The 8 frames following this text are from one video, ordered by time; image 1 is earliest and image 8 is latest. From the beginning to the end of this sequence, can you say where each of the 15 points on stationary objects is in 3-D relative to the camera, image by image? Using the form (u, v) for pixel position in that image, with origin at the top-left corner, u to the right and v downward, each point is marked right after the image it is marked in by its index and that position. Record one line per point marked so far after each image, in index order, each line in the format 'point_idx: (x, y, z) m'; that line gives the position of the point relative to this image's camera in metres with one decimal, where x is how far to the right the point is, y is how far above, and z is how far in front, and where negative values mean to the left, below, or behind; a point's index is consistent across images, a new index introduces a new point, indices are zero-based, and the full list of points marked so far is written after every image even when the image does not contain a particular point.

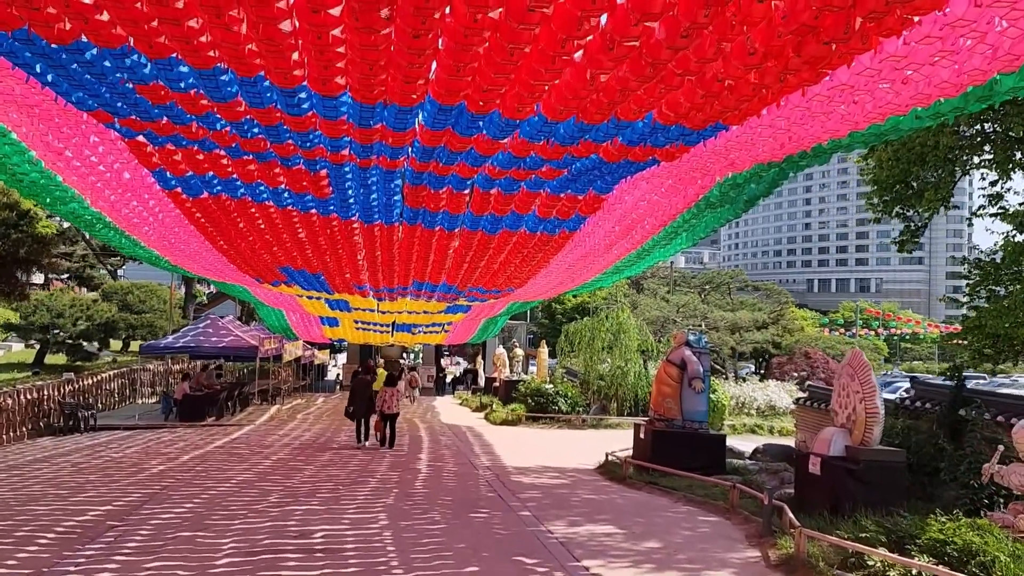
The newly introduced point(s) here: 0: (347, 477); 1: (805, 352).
0: (-1.5, -1.8, +6.8) m
1: (+7.6, -1.6, +18.9) m
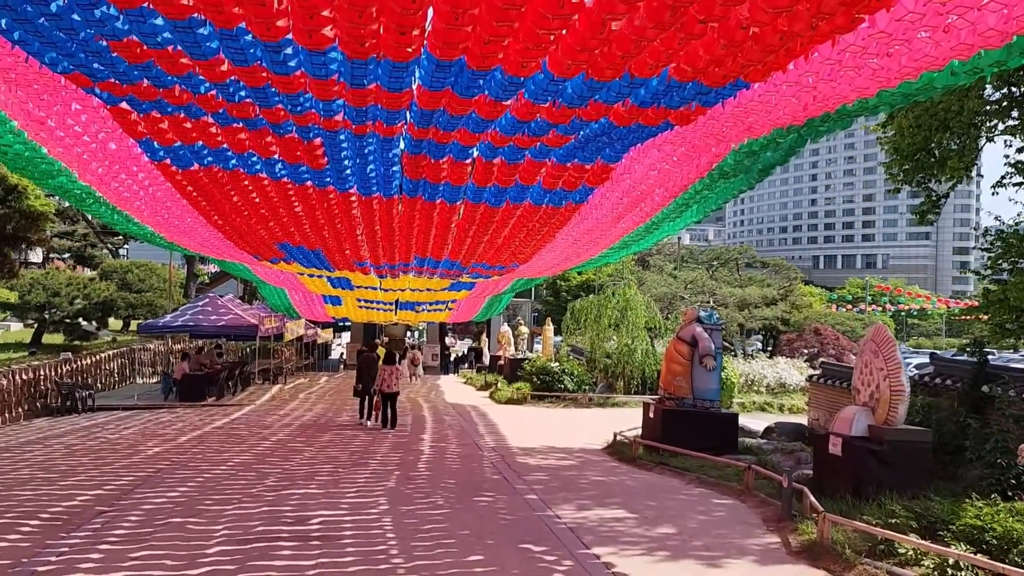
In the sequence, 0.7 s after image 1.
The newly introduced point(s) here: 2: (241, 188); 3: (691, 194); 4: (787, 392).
0: (-1.5, -1.5, +6.6) m
1: (+7.7, -1.0, +18.6) m
2: (-2.3, +0.8, +6.2) m
3: (+1.6, +0.8, +6.5) m
4: (+5.0, -1.9, +13.4) m
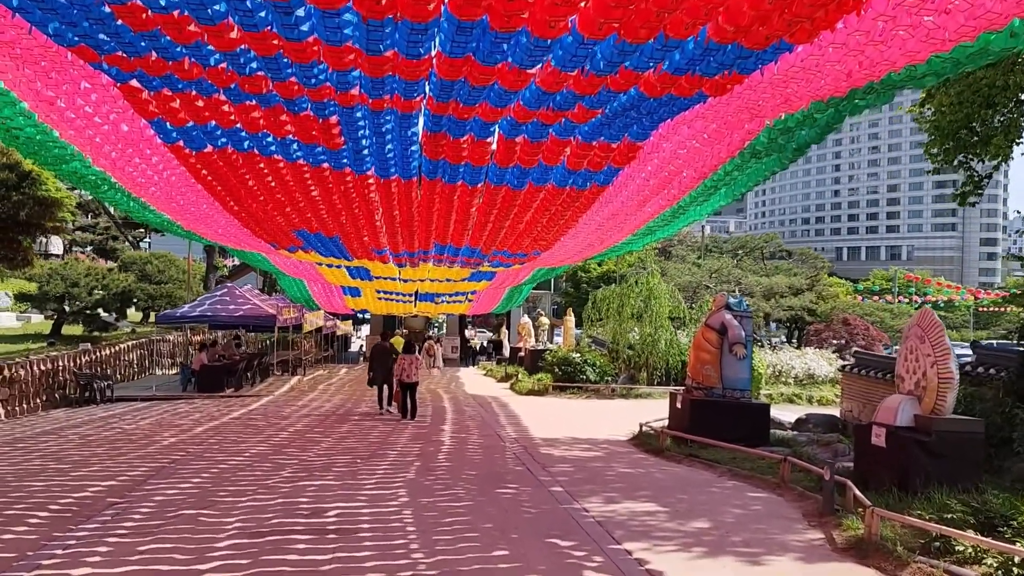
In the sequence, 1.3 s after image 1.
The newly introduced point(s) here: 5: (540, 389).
0: (-1.3, -1.4, +6.4) m
1: (+8.2, -0.8, +18.2) m
2: (-2.1, +1.0, +6.0) m
3: (+1.8, +1.0, +6.2) m
4: (+5.4, -1.7, +13.0) m
5: (+0.5, -1.8, +13.3) m
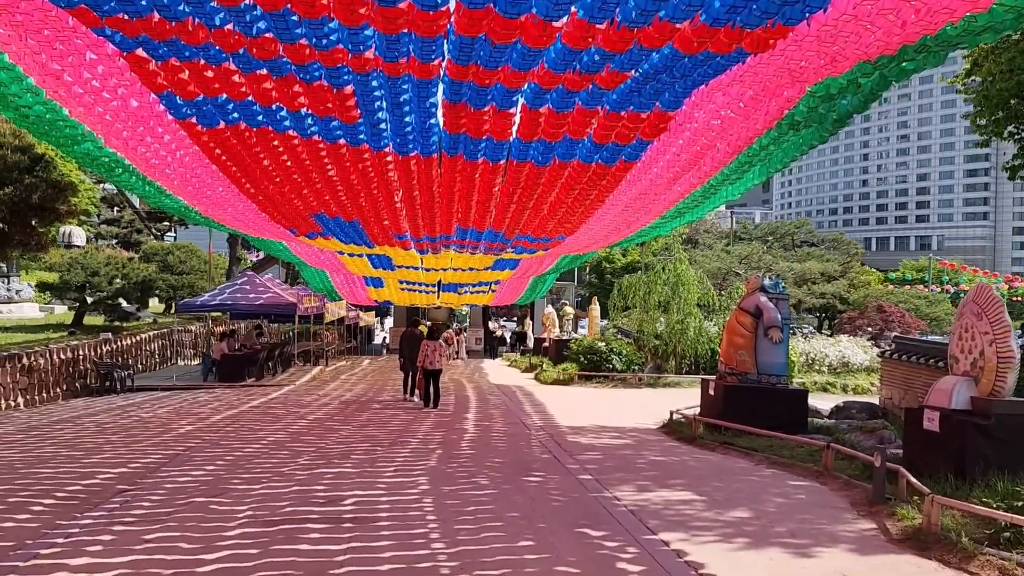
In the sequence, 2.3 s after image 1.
0: (-1.1, -1.3, +6.2) m
1: (+8.8, -0.5, +17.7) m
2: (-1.9, +1.1, +5.8) m
3: (+2.0, +1.1, +5.9) m
4: (+5.8, -1.4, +12.6) m
5: (+0.9, -1.6, +13.1) m
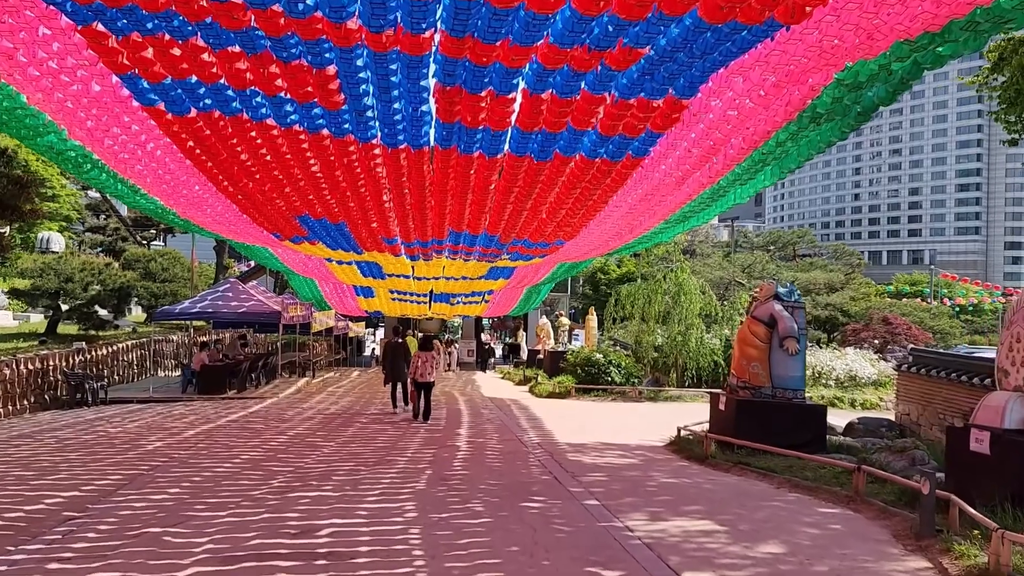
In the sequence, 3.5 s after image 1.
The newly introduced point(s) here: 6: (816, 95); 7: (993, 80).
0: (-1.1, -1.3, +5.7) m
1: (+8.7, -0.7, +17.3) m
2: (-1.9, +1.1, +5.4) m
3: (+1.9, +1.1, +5.5) m
4: (+5.7, -1.6, +12.2) m
5: (+0.8, -1.8, +12.6) m
6: (+1.9, +1.2, +4.6) m
7: (+4.9, +2.1, +7.5) m
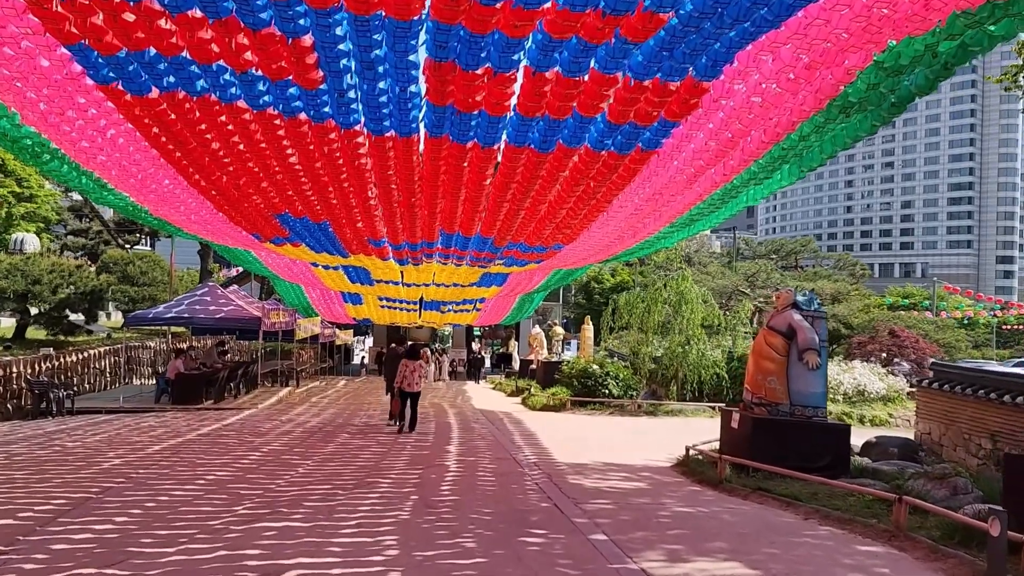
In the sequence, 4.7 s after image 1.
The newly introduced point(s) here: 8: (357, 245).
0: (-1.1, -1.3, +5.2) m
1: (+8.5, -1.0, +16.9) m
2: (-1.9, +1.1, +4.8) m
3: (+1.9, +1.0, +5.0) m
4: (+5.6, -1.8, +11.7) m
5: (+0.7, -1.9, +12.1) m
6: (+1.9, +1.2, +4.1) m
7: (+4.8, +2.0, +7.1) m
8: (-1.8, +0.5, +8.3) m
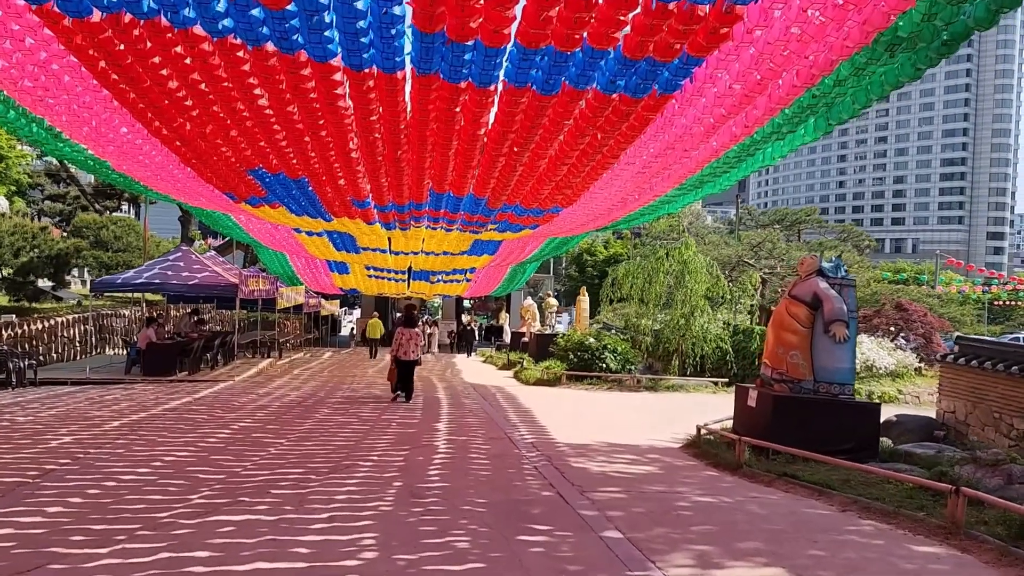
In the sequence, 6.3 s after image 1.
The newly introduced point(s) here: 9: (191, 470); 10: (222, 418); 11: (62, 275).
0: (-1.2, -1.1, +4.6) m
1: (+8.3, -0.4, +16.5) m
2: (-1.9, +1.3, +4.2) m
3: (+1.9, +1.3, +4.4) m
4: (+5.5, -1.4, +11.3) m
5: (+0.6, -1.4, +11.6) m
6: (+1.9, +1.3, +3.5) m
7: (+4.8, +2.3, +6.5) m
8: (-1.8, +0.9, +7.7) m
9: (-1.8, -1.1, +4.2) m
10: (-2.5, -1.1, +6.3) m
11: (-10.1, +0.2, +17.1) m
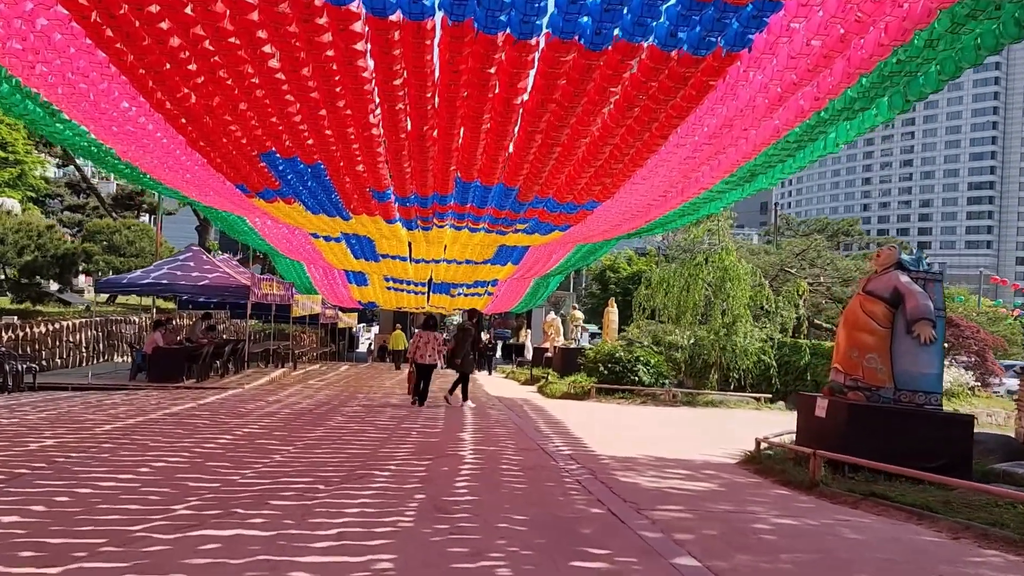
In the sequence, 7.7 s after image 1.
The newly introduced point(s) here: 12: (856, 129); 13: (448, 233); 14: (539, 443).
0: (-1.0, -1.0, +4.1) m
1: (+8.8, -0.8, +15.7) m
2: (-1.7, +1.4, +3.7) m
3: (+2.2, +1.3, +3.8) m
4: (+5.8, -1.5, +10.5) m
5: (+1.0, -1.6, +10.9) m
6: (+2.1, +1.4, +2.9) m
7: (+5.1, +2.2, +5.9) m
8: (-1.5, +0.9, +7.2) m
9: (-1.6, -1.0, +3.7) m
10: (-2.2, -1.1, +5.7) m
11: (-9.5, 0.0, +16.8) m
12: (+2.4, +1.2, +4.9) m
13: (-0.9, +0.7, +9.3) m
14: (+0.2, -1.1, +5.3) m
